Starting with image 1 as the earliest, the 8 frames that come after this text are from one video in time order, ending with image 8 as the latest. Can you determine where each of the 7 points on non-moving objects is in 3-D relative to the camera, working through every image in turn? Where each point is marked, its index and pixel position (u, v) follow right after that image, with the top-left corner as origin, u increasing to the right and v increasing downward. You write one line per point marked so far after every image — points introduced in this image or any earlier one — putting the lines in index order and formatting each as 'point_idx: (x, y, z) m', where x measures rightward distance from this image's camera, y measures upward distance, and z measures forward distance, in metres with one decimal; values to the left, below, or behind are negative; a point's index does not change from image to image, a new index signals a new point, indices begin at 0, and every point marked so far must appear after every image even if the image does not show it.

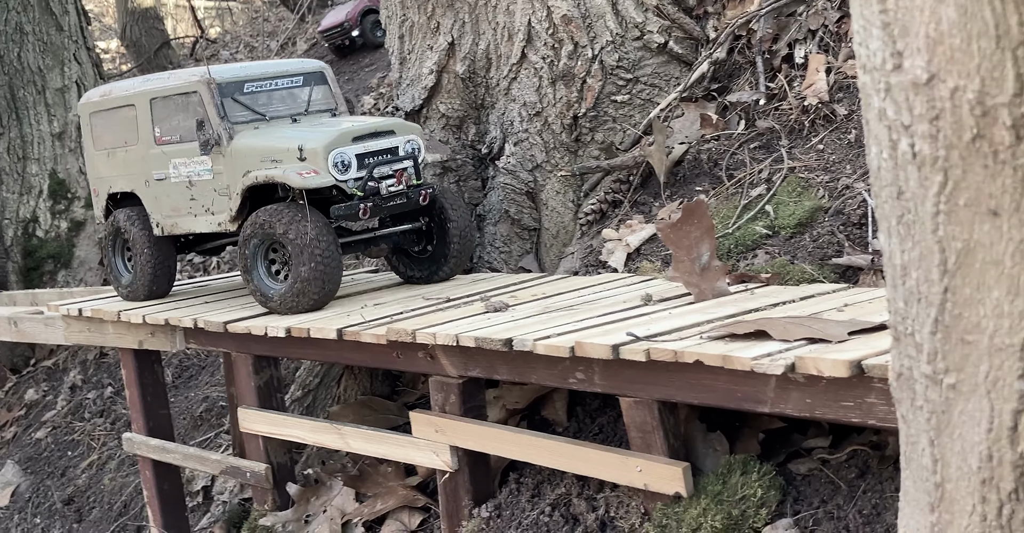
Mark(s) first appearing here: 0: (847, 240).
0: (+1.2, +0.1, +3.2) m
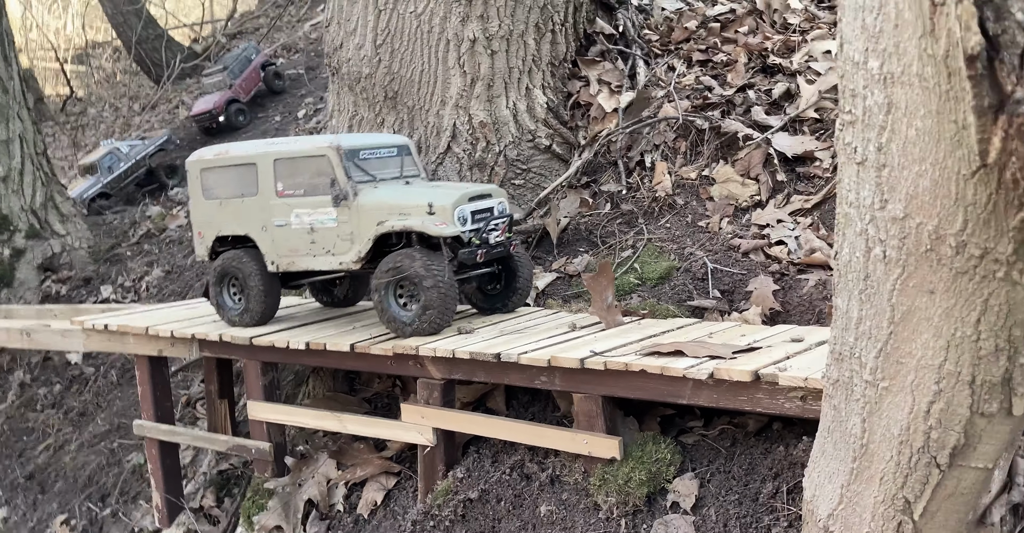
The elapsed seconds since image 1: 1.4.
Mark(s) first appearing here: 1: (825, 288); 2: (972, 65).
0: (+0.9, -0.1, +4.6) m
1: (+1.5, -0.1, +4.3) m
2: (+0.8, +0.4, +1.6) m
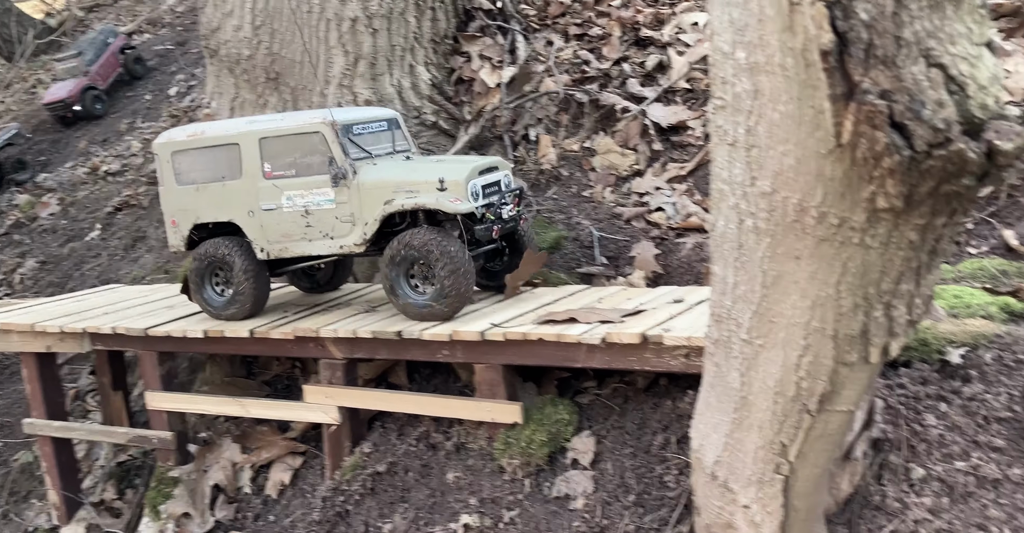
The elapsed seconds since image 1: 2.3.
0: (+0.4, 0.0, +4.8) m
1: (+0.9, +0.1, +4.6) m
2: (+0.6, +0.4, +1.9) m
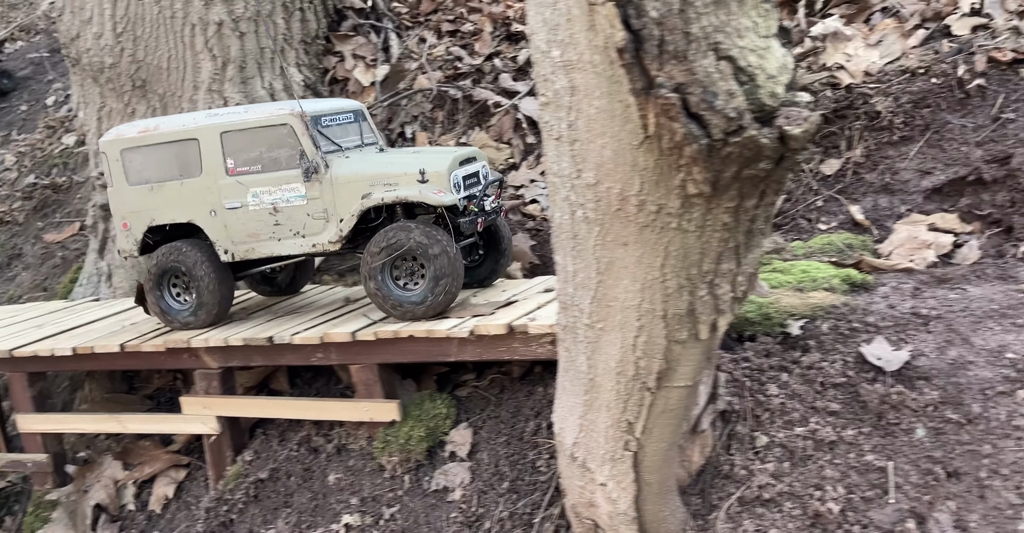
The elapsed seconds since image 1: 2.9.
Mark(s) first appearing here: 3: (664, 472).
0: (-0.3, +0.1, +4.9) m
1: (+0.3, +0.1, +4.7) m
2: (+0.2, +0.4, +2.0) m
3: (+0.5, -0.6, +2.8) m
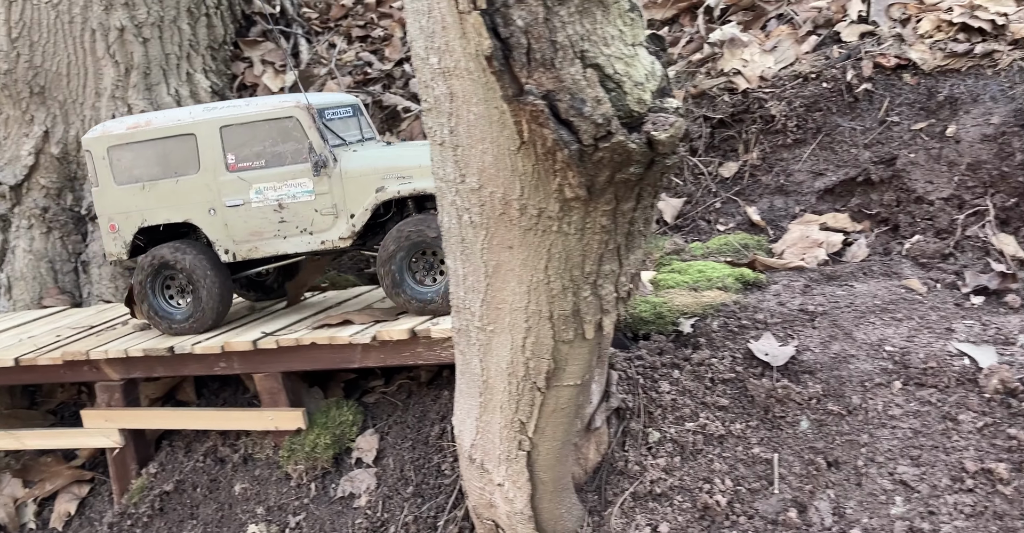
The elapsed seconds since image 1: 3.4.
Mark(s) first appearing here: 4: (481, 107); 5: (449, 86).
0: (-0.8, 0.0, +4.9) m
1: (-0.2, +0.1, +4.8) m
2: (0.0, +0.4, +2.0) m
3: (+0.1, -0.6, +2.9) m
4: (-0.1, +0.4, +2.2) m
5: (-0.2, +0.5, +2.3) m
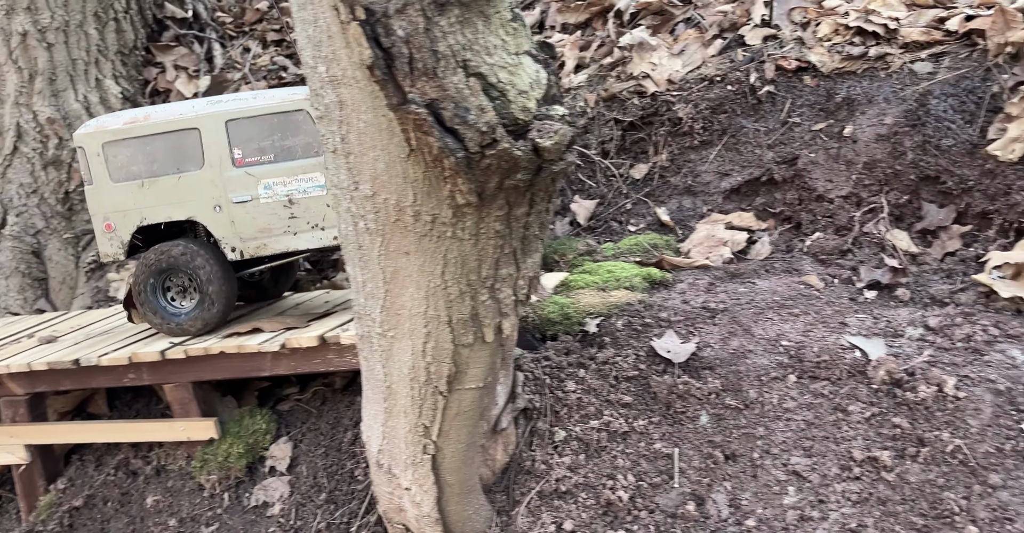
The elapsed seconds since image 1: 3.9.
0: (-1.2, 0.0, +4.8) m
1: (-0.6, +0.1, +4.8) m
2: (-0.3, +0.4, +2.0) m
3: (-0.2, -0.7, +2.9) m
4: (-0.3, +0.4, +2.3) m
5: (-0.4, +0.4, +2.3) m
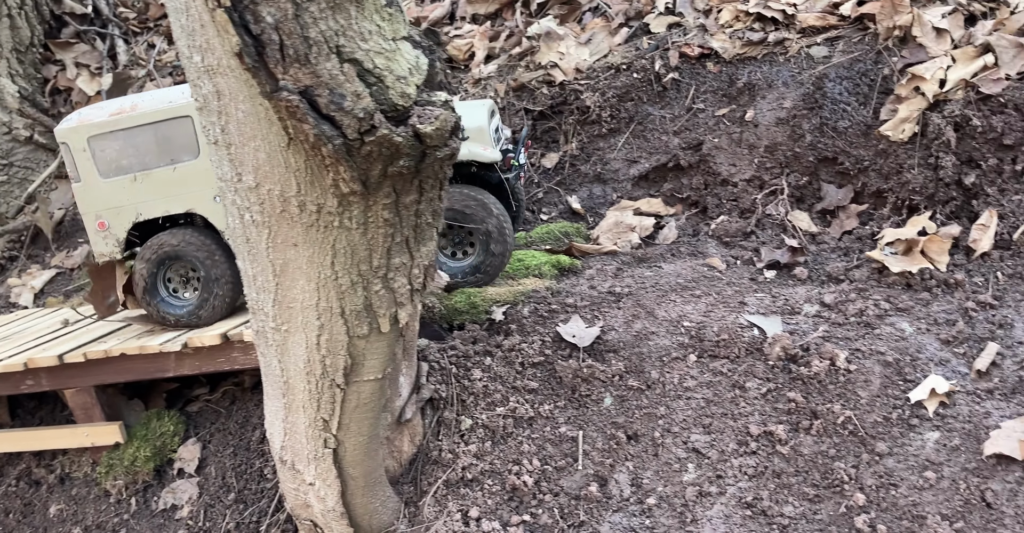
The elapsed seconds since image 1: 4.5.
0: (-1.6, 0.0, +4.7) m
1: (-1.0, +0.1, +4.7) m
2: (-0.6, +0.4, +2.0) m
3: (-0.5, -0.6, +2.9) m
4: (-0.6, +0.4, +2.2) m
5: (-0.7, +0.4, +2.3) m
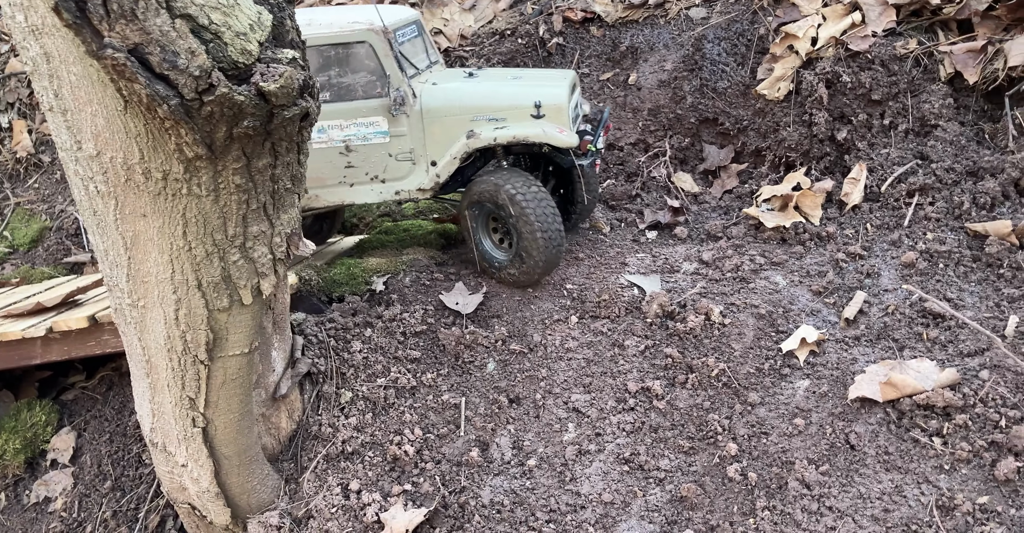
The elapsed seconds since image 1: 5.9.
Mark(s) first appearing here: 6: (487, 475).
0: (-2.2, +0.1, +4.5) m
1: (-1.6, +0.2, +4.5) m
2: (-0.9, +0.5, +1.9) m
3: (-0.8, -0.5, +2.8) m
4: (-1.0, +0.5, +2.1) m
5: (-1.1, +0.5, +2.1) m
6: (-0.1, -0.6, +2.8) m
